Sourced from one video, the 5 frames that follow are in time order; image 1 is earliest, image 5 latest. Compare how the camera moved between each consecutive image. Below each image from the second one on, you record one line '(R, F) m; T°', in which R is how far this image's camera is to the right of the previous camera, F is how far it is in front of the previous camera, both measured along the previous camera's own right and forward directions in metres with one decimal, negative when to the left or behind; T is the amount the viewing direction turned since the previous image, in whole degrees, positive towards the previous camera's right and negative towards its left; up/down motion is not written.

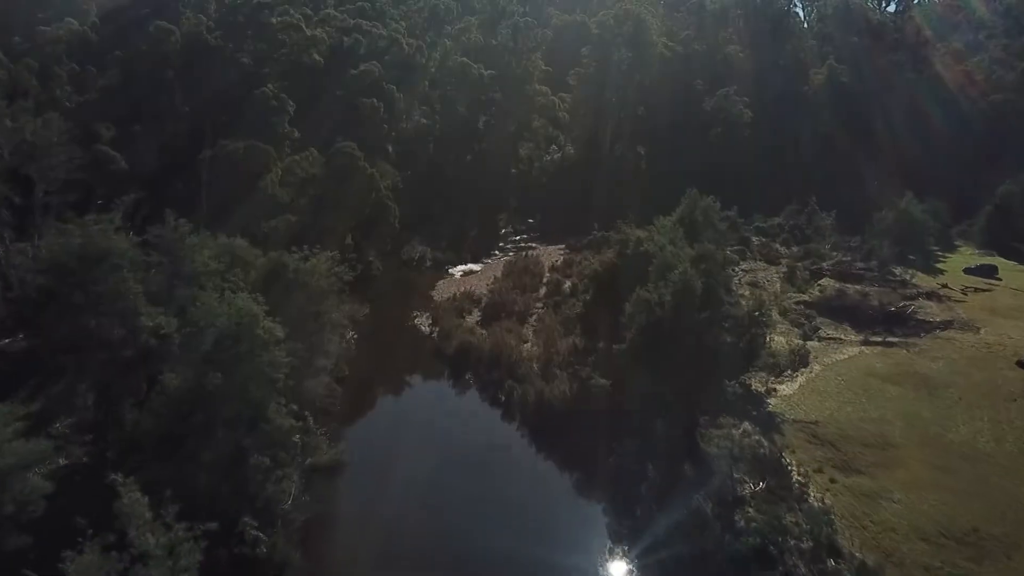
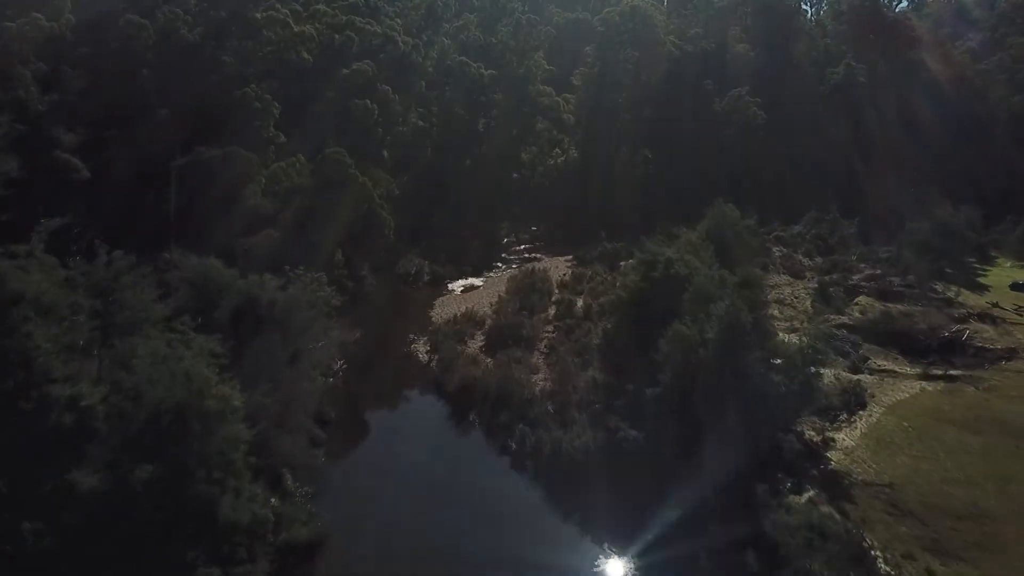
(-0.3, +2.6) m; 0°
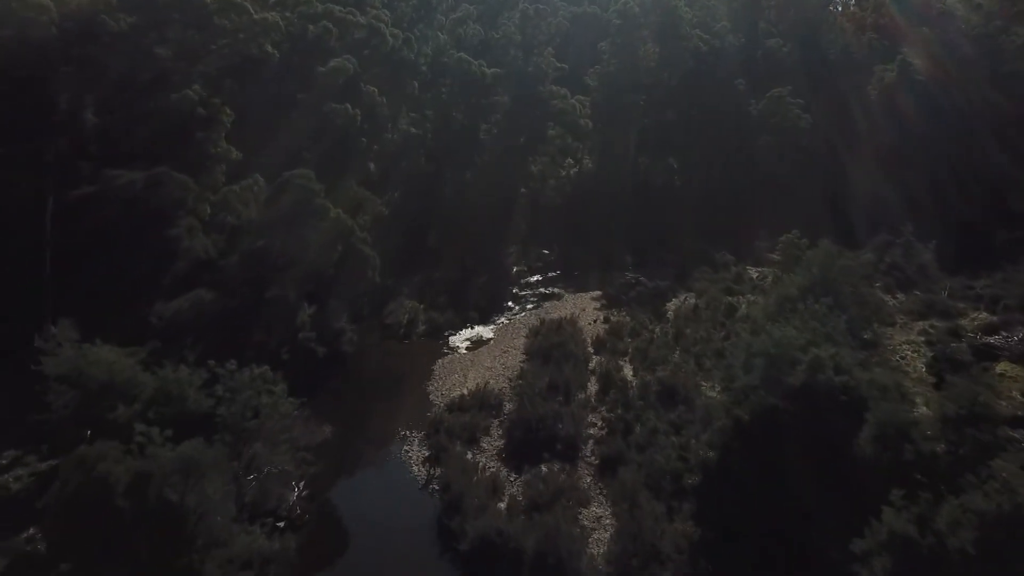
(-0.8, +6.6) m; +1°
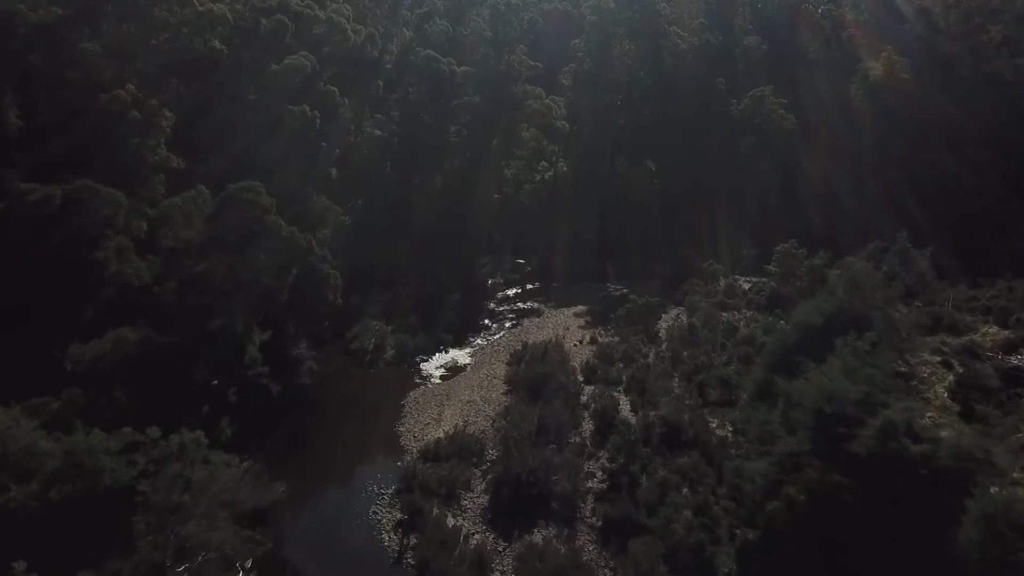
(-0.3, +2.3) m; +2°
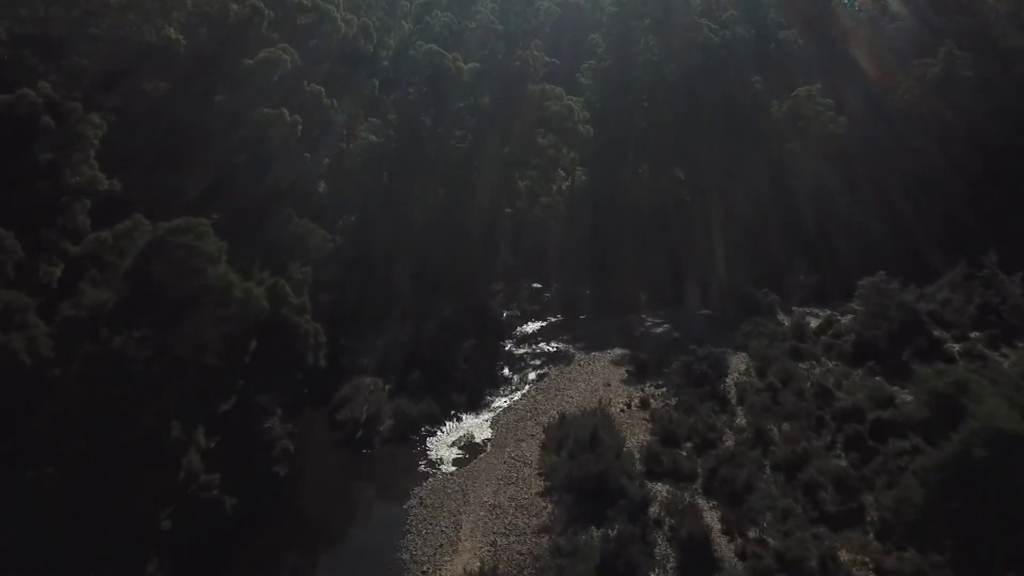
(-0.7, +4.8) m; 0°
